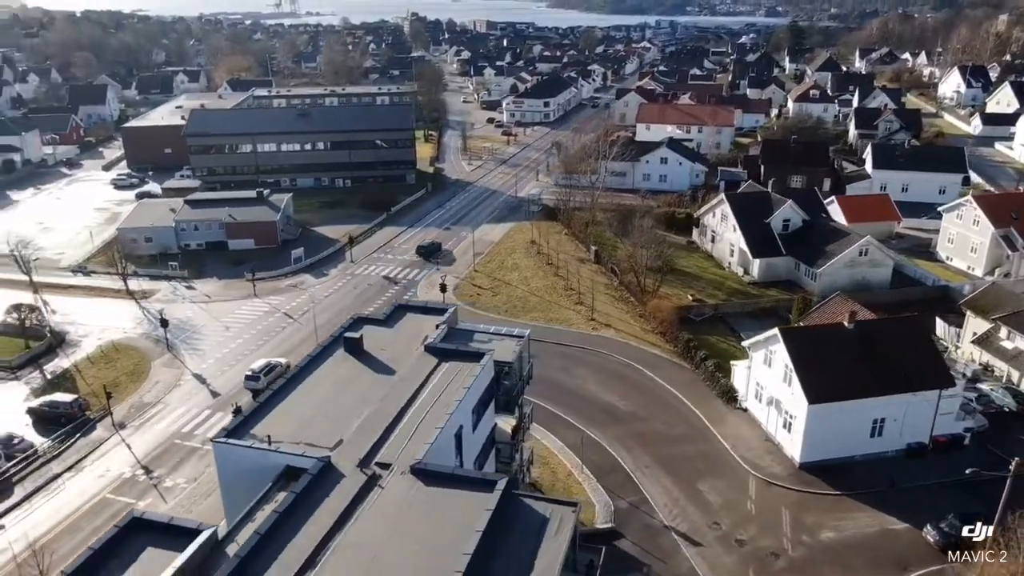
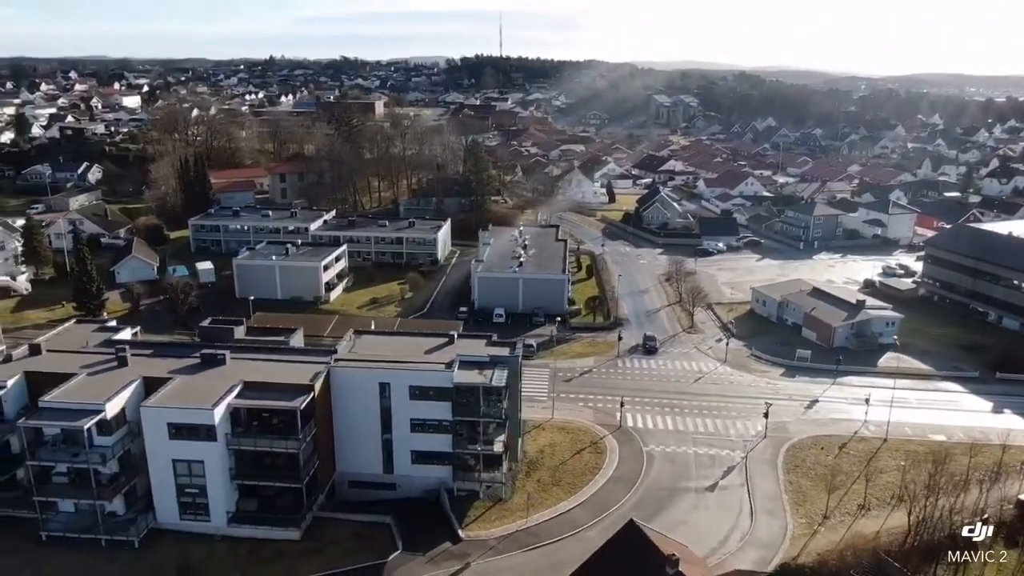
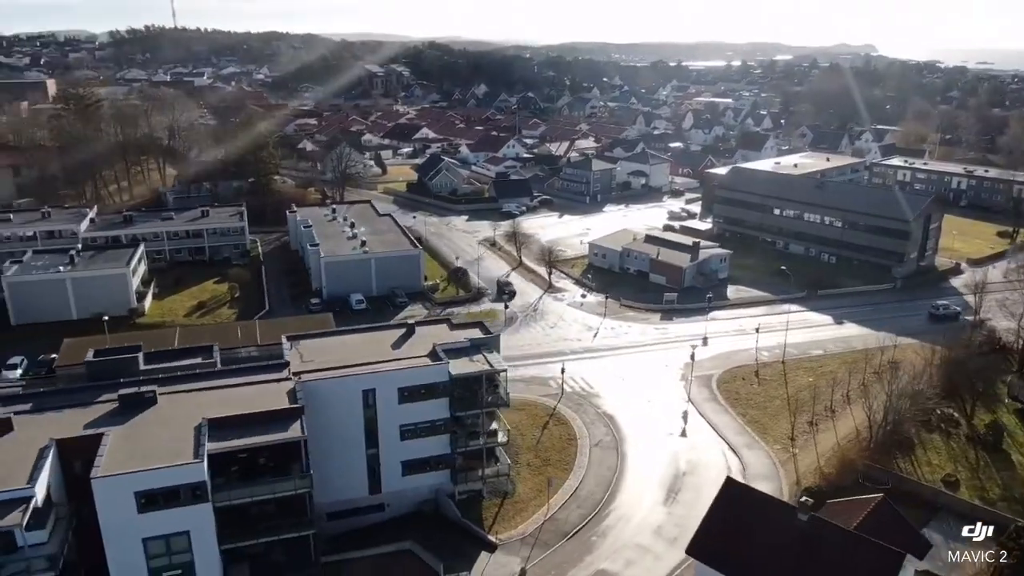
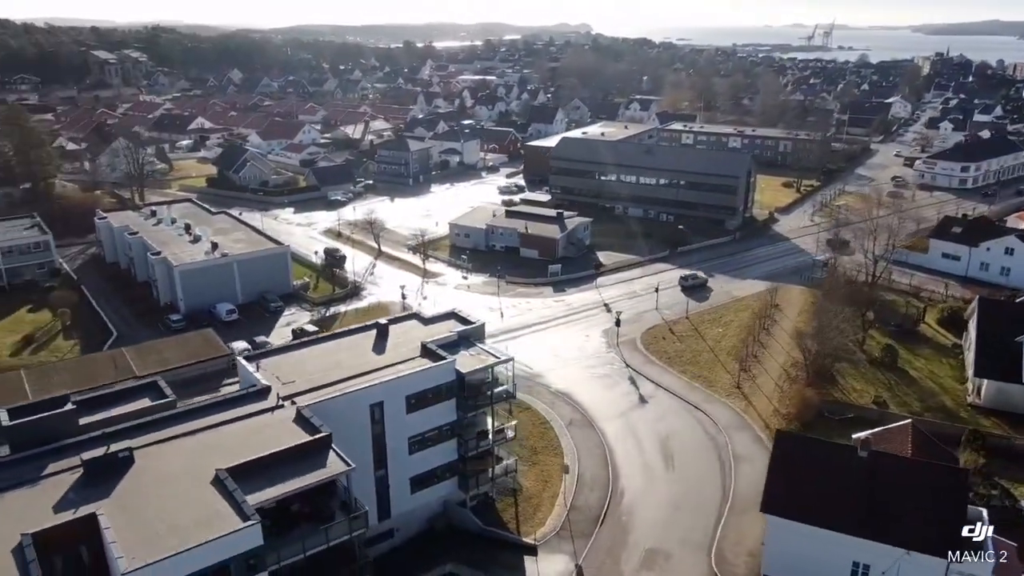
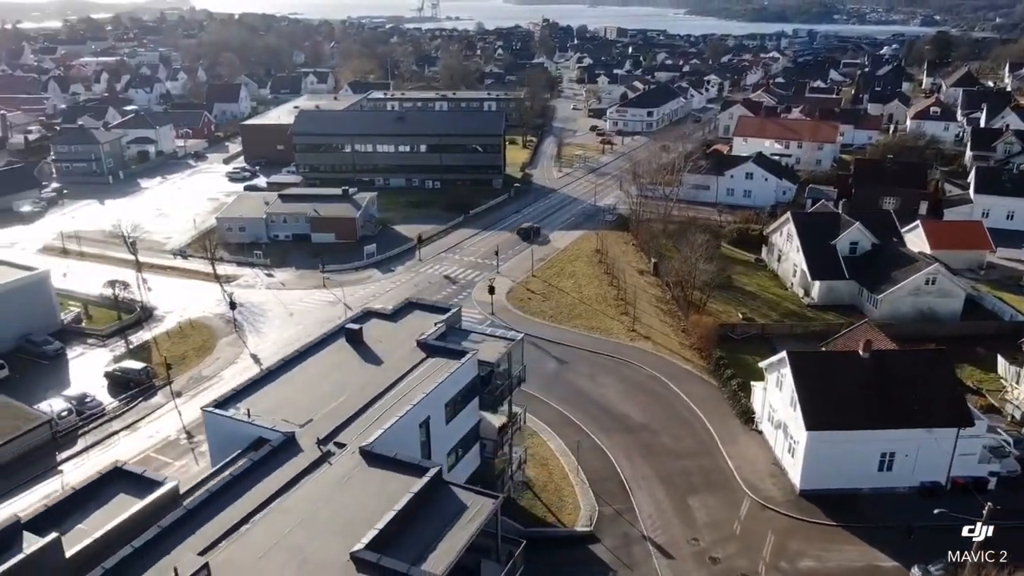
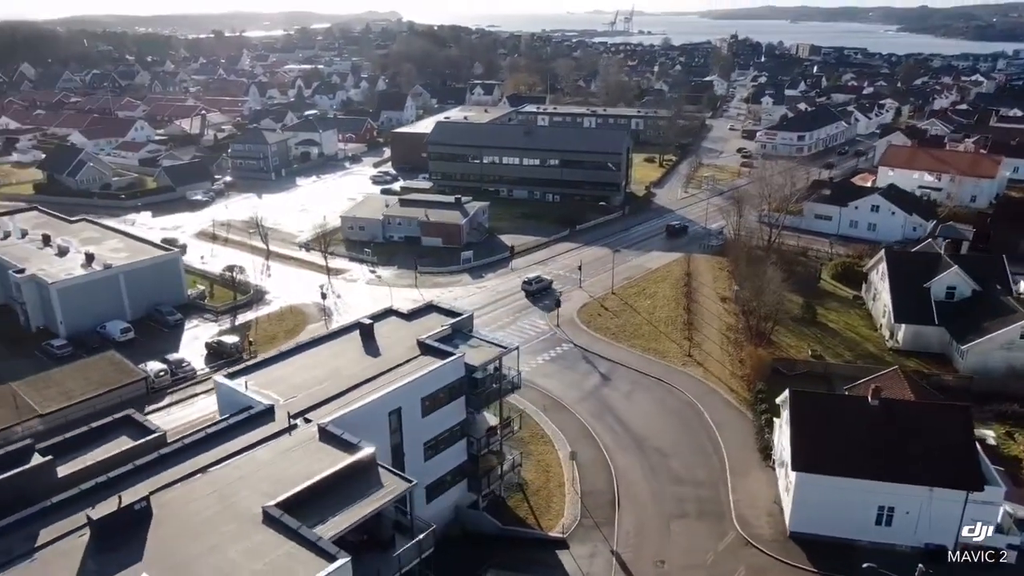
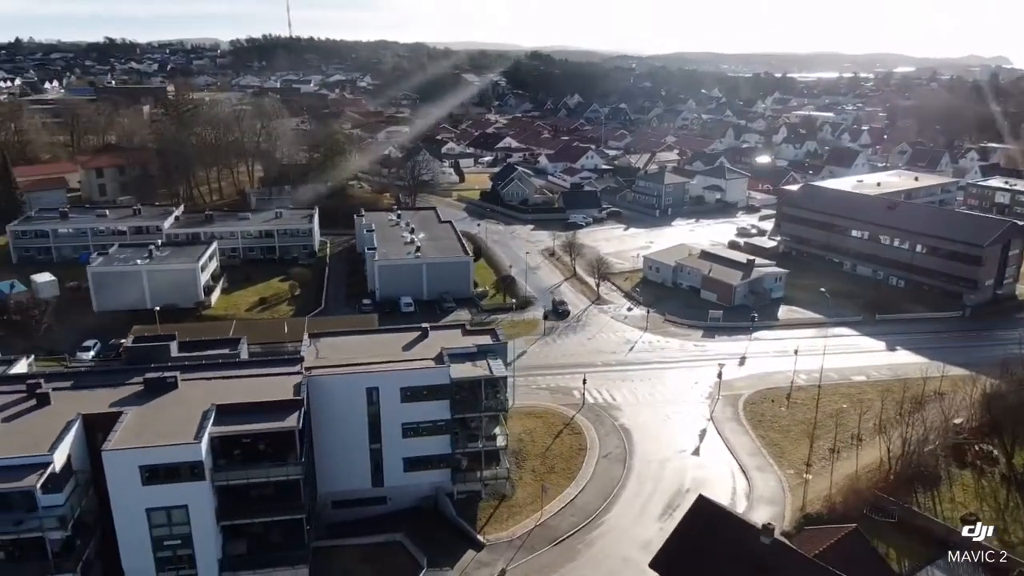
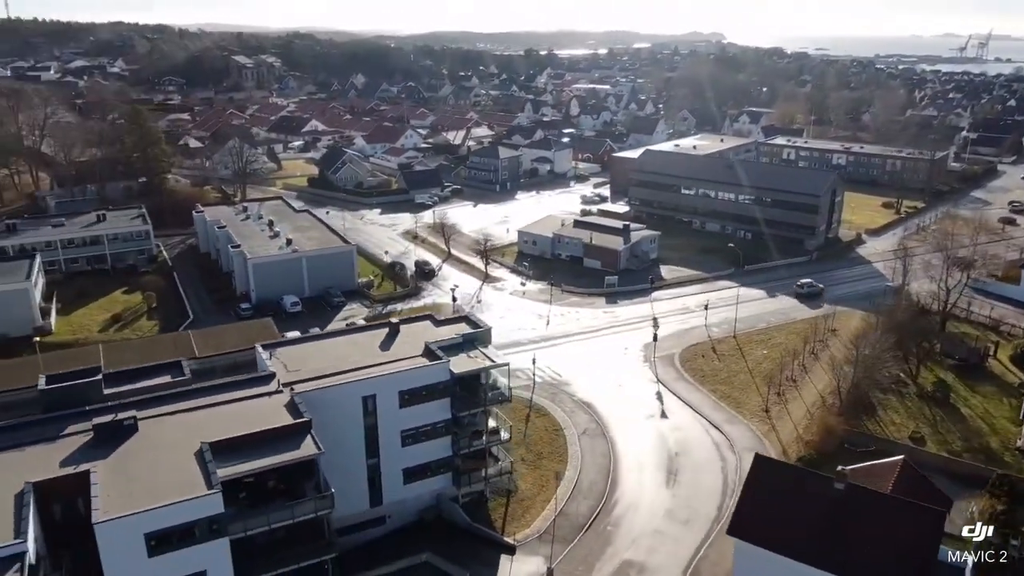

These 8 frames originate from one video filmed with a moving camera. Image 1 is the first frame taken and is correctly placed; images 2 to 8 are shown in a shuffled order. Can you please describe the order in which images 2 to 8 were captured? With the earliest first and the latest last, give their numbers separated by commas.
5, 6, 4, 8, 3, 7, 2
